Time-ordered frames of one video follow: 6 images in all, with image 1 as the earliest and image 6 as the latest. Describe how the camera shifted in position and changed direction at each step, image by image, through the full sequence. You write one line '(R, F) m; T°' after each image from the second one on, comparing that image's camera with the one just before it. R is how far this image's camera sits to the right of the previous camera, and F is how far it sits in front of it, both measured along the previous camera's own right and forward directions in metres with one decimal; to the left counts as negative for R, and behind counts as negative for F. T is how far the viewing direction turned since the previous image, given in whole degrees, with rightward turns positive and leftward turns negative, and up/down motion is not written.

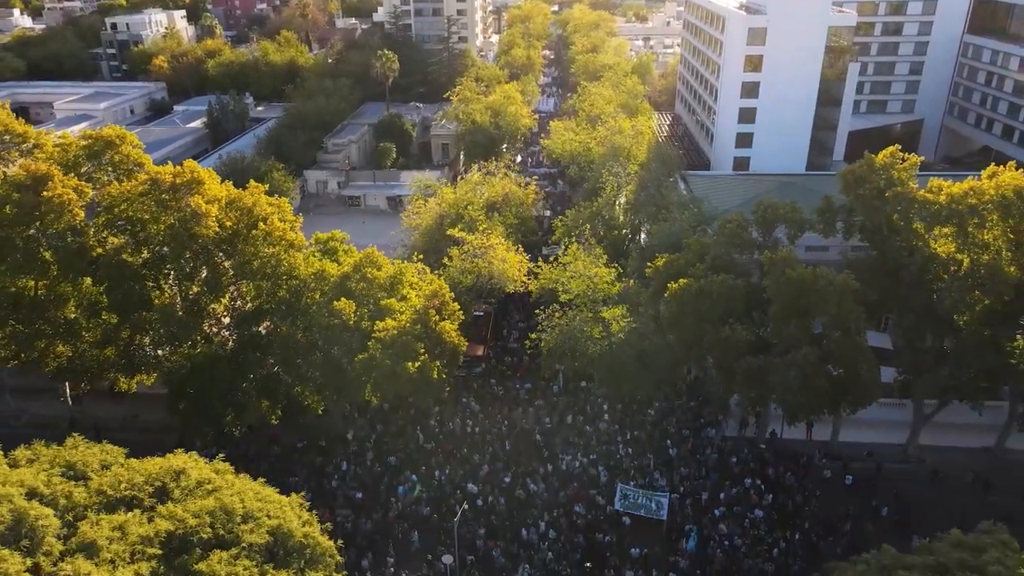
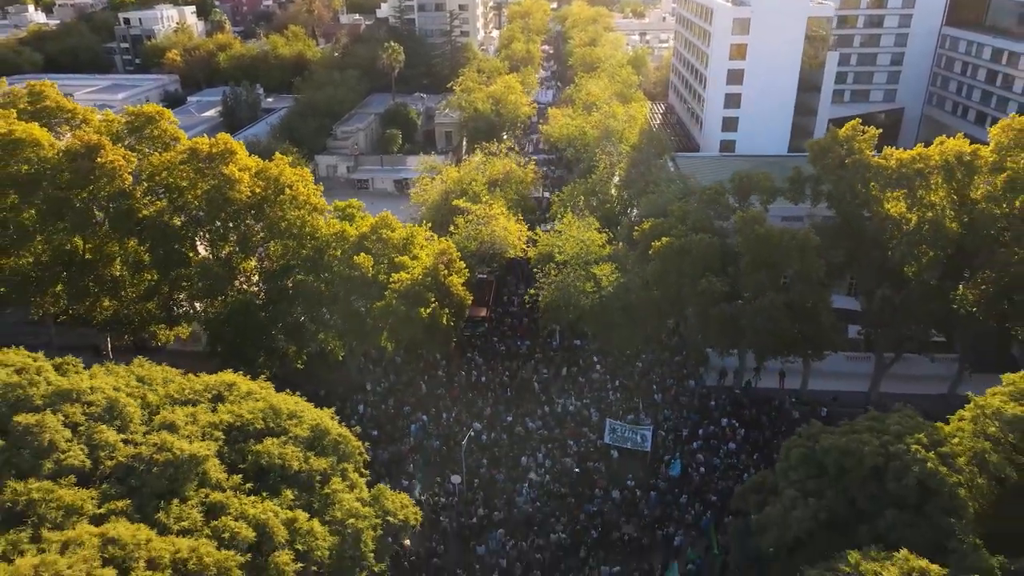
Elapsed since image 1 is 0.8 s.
(0.0, -2.8) m; 0°
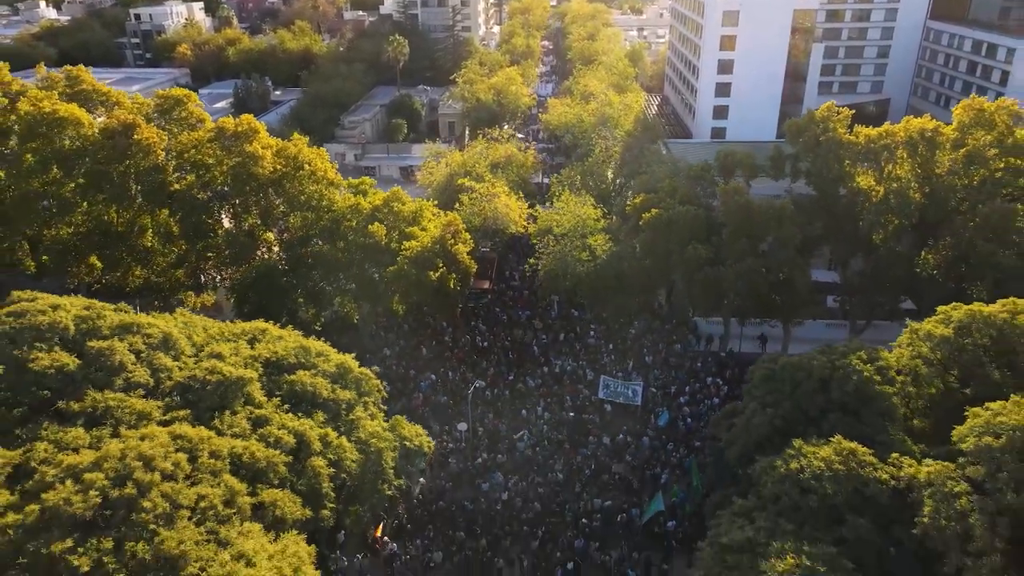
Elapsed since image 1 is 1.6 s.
(0.0, -2.3) m; 0°
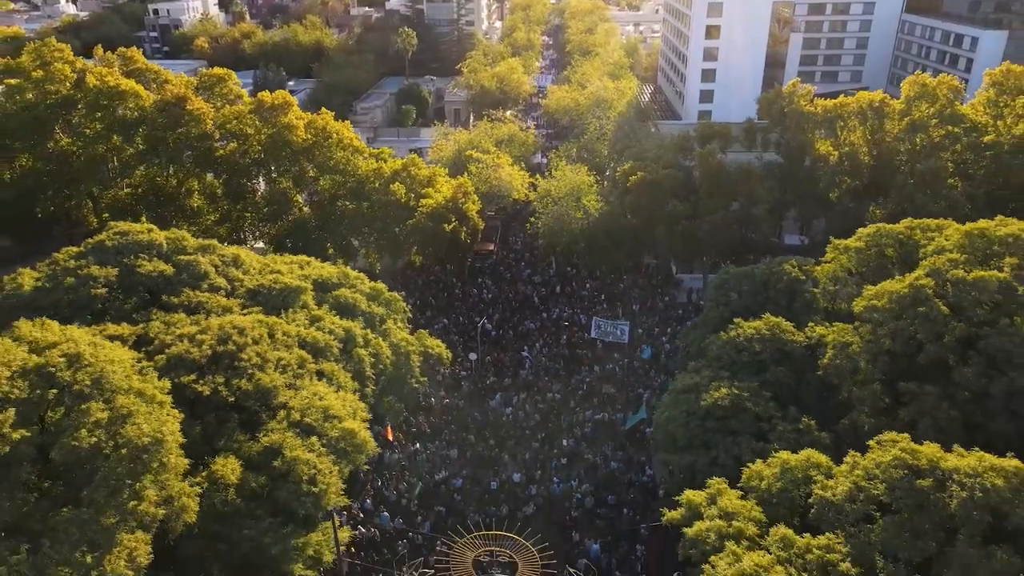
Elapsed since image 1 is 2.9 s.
(-0.1, -4.0) m; 0°
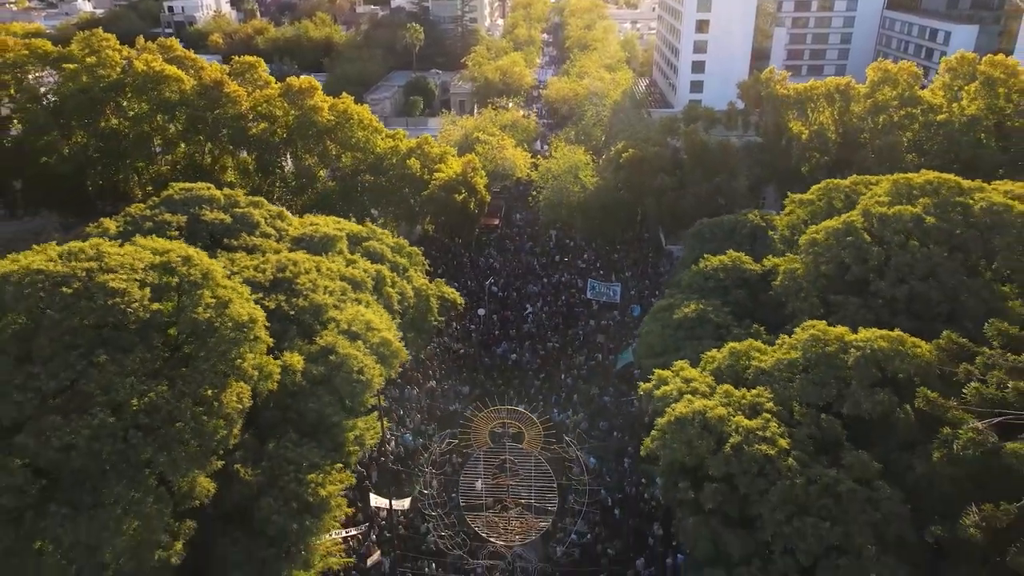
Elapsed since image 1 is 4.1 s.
(-0.2, -3.5) m; 0°
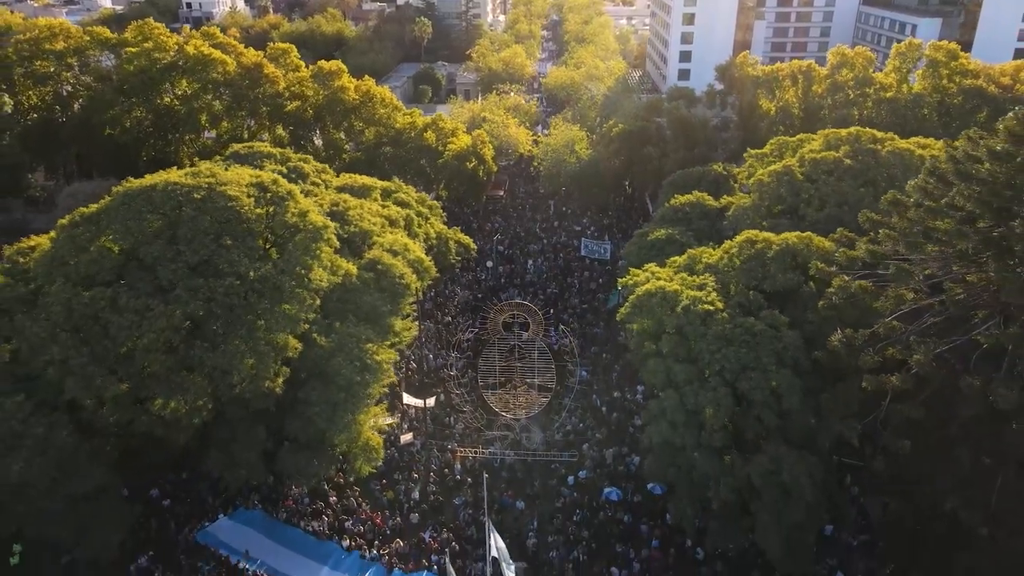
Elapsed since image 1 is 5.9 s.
(-0.3, -4.8) m; 0°
